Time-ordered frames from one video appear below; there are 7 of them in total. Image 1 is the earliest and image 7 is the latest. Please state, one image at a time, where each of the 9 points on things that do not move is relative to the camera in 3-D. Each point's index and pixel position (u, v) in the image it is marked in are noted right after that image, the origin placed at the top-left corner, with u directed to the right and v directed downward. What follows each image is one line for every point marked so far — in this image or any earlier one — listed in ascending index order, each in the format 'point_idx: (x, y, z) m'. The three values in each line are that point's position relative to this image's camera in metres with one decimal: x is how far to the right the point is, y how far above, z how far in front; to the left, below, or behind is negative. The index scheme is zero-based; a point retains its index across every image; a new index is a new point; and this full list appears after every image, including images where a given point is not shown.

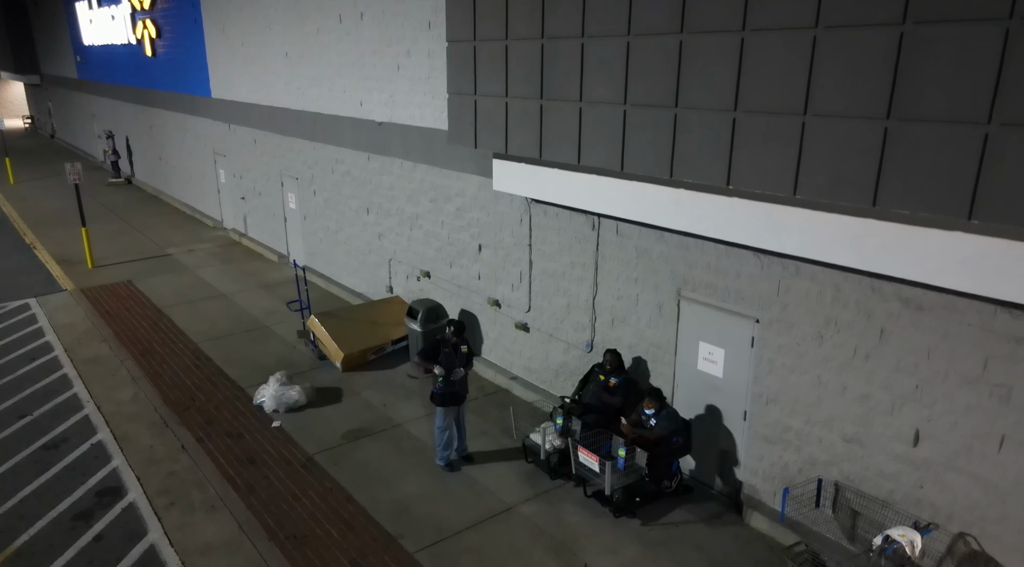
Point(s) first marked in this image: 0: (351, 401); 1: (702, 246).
0: (-2.3, -1.7, +10.9) m
1: (+2.0, +0.4, +8.0) m
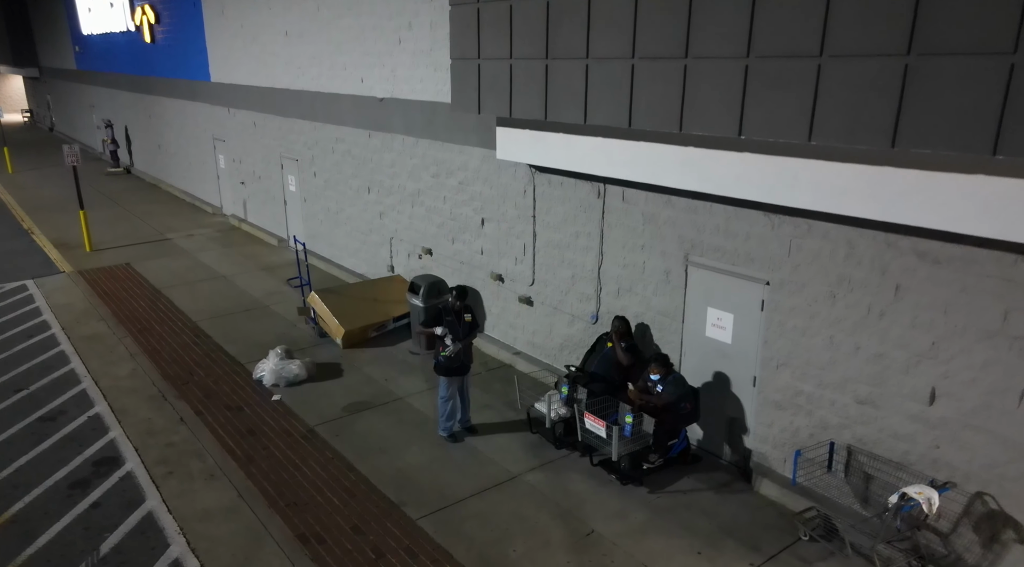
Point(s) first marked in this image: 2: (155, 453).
0: (-2.3, -1.3, +10.7) m
1: (+2.1, +0.8, +7.9) m
2: (-4.0, -1.9, +8.6) m
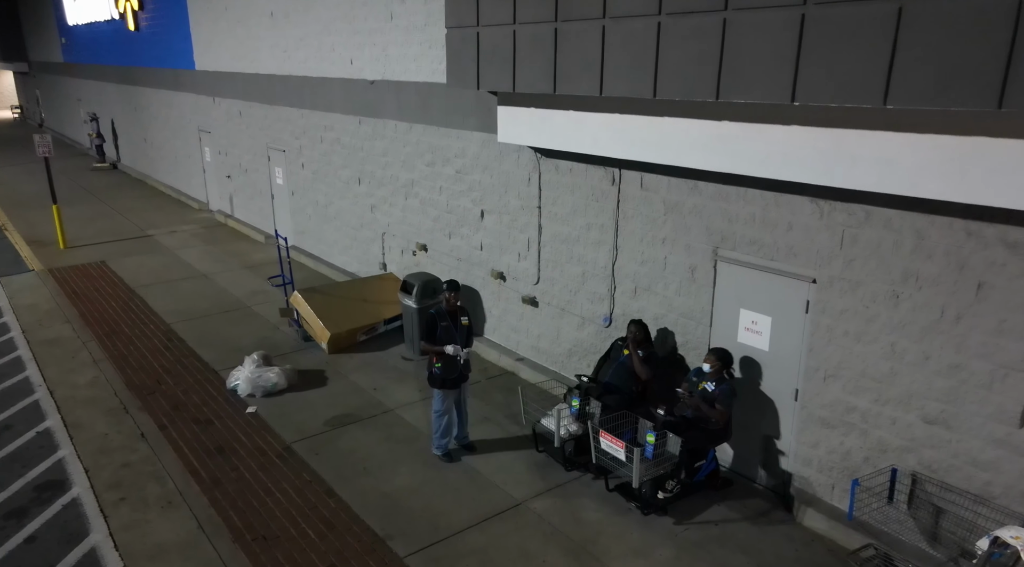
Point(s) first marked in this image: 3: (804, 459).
0: (-2.2, -1.3, +9.7) m
1: (+2.1, +0.8, +6.8) m
2: (-4.0, -1.9, +7.5) m
3: (+2.6, -1.6, +6.7) m
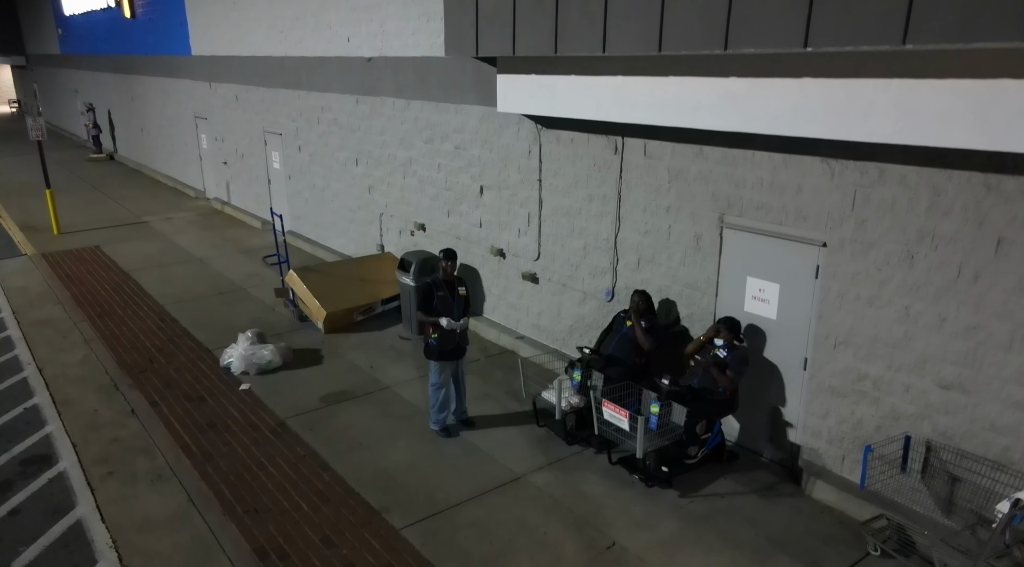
0: (-2.2, -1.0, +9.5) m
1: (+2.1, +1.1, +6.6) m
2: (-4.0, -1.6, +7.3) m
3: (+2.6, -1.3, +6.5) m
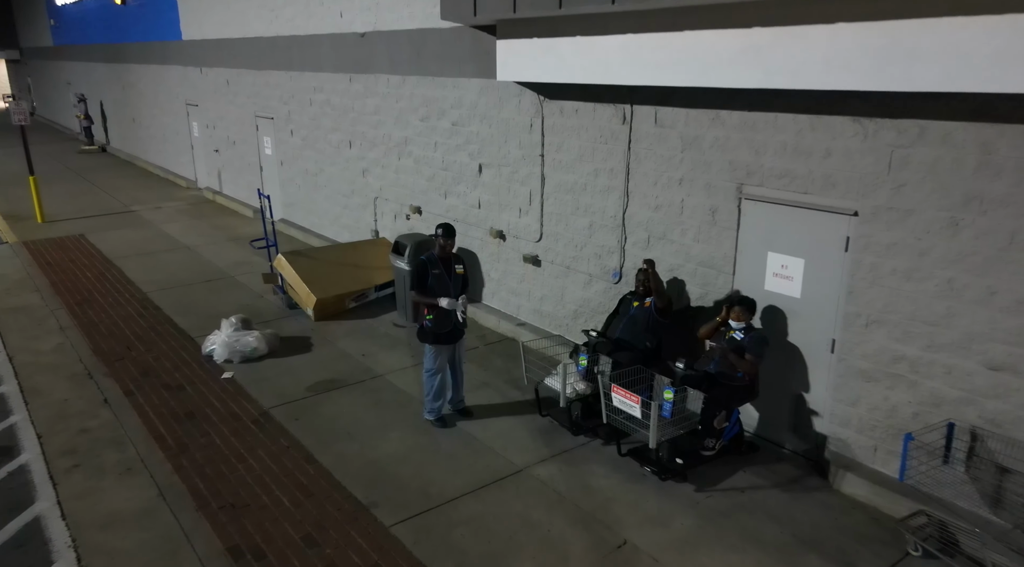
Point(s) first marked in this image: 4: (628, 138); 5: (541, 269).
0: (-2.2, -0.8, +8.9) m
1: (+2.1, +1.3, +6.0) m
2: (-4.0, -1.4, +6.7) m
3: (+2.6, -1.1, +6.0) m
4: (+1.1, +1.4, +7.4) m
5: (+0.3, +0.2, +8.8) m
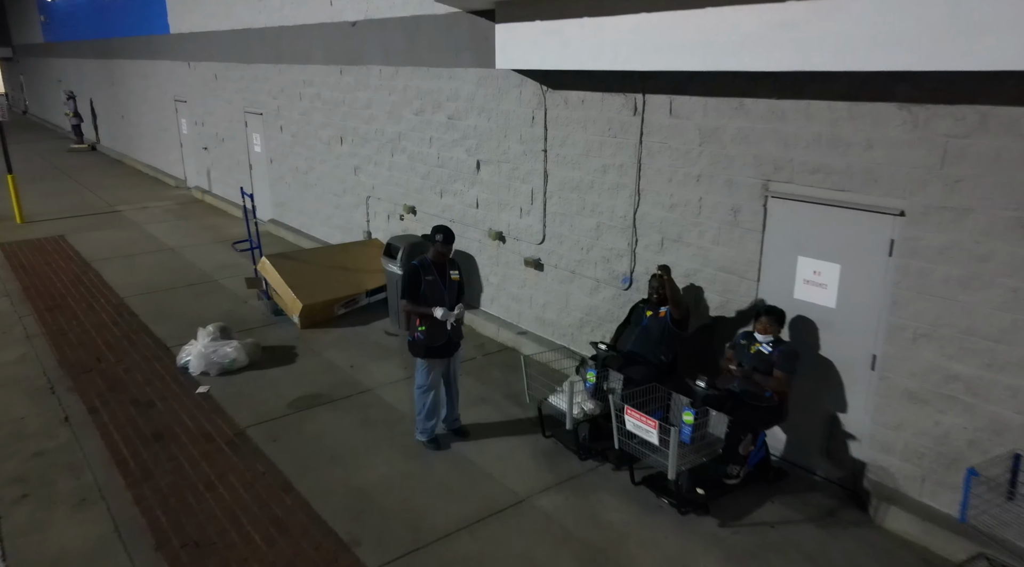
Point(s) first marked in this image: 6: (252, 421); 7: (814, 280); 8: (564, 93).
0: (-2.2, -0.8, +8.2) m
1: (+2.1, +1.2, +5.4) m
2: (-4.0, -1.5, +6.1) m
3: (+2.6, -1.1, +5.3) m
4: (+1.1, +1.4, +6.7) m
5: (+0.3, +0.1, +8.1) m
6: (-2.4, -1.2, +6.9) m
7: (+2.2, 0.0, +5.5) m
8: (+0.5, +1.9, +7.4) m
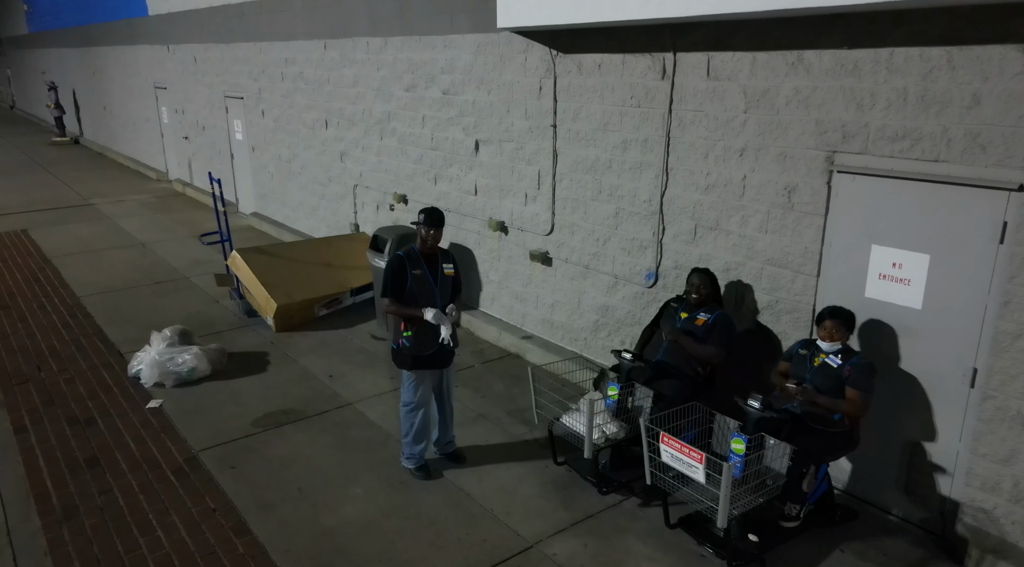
0: (-2.2, -0.8, +7.2) m
1: (+2.1, +1.3, +4.3) m
2: (-4.0, -1.4, +5.0) m
3: (+2.6, -1.1, +4.2) m
4: (+1.2, +1.4, +5.6) m
5: (+0.4, +0.1, +7.0) m
6: (-2.3, -1.2, +5.8) m
7: (+2.2, +0.1, +4.4) m
8: (+0.5, +1.9, +6.3) m
